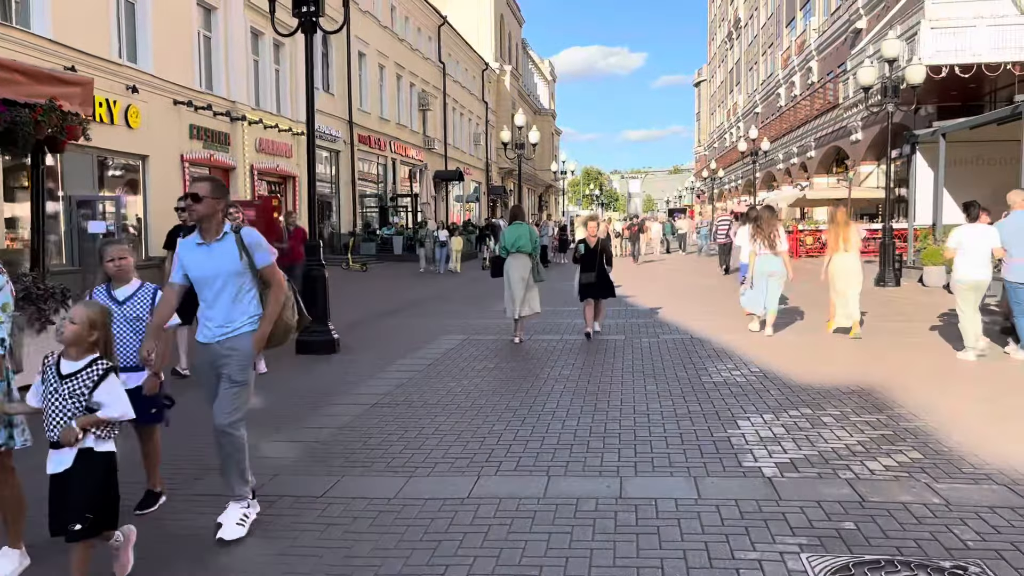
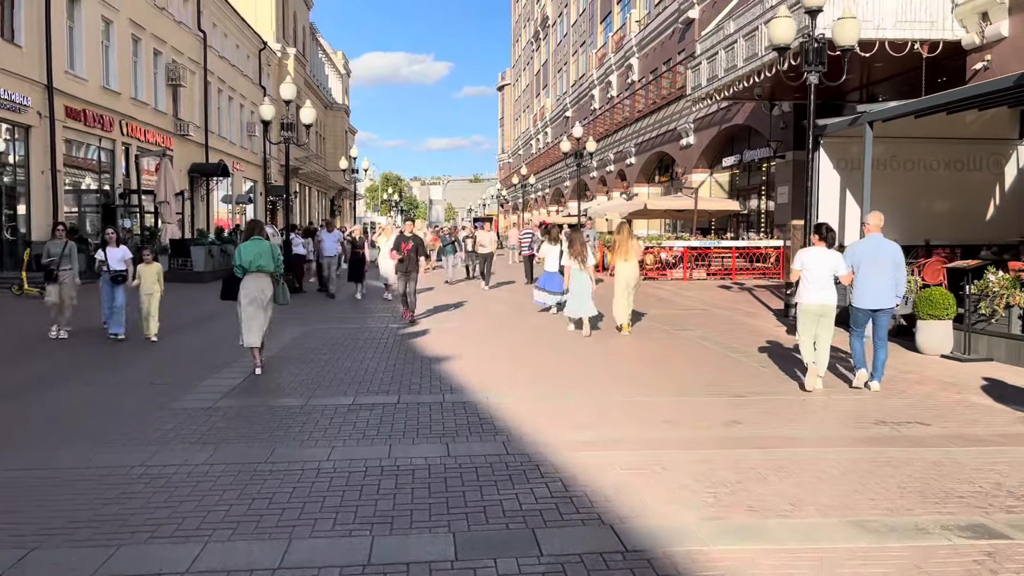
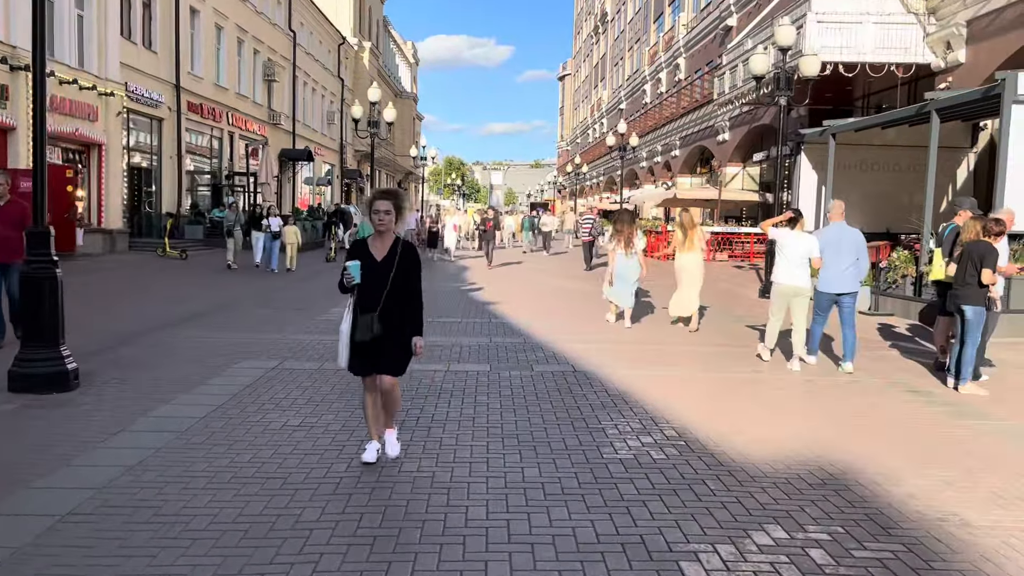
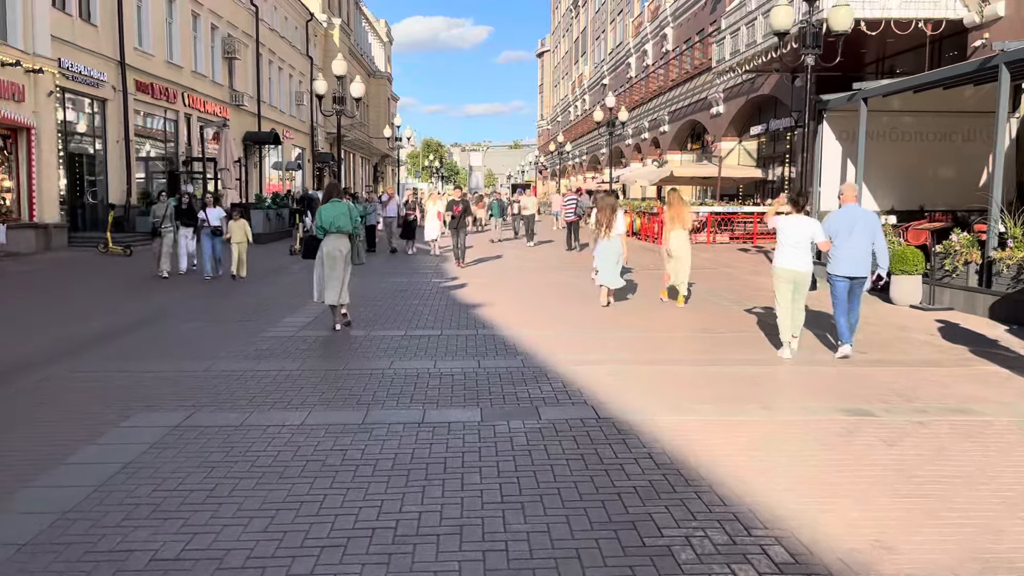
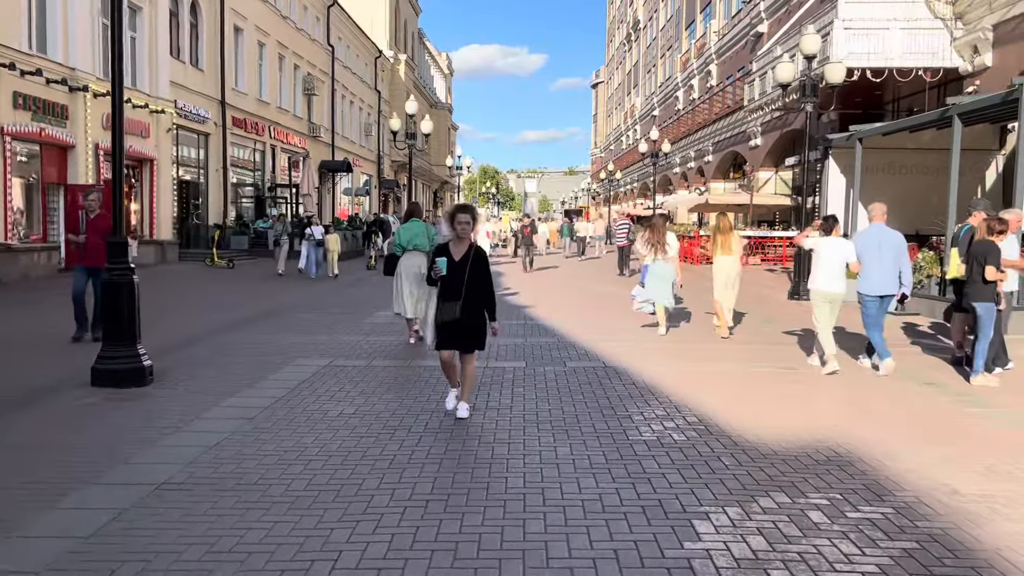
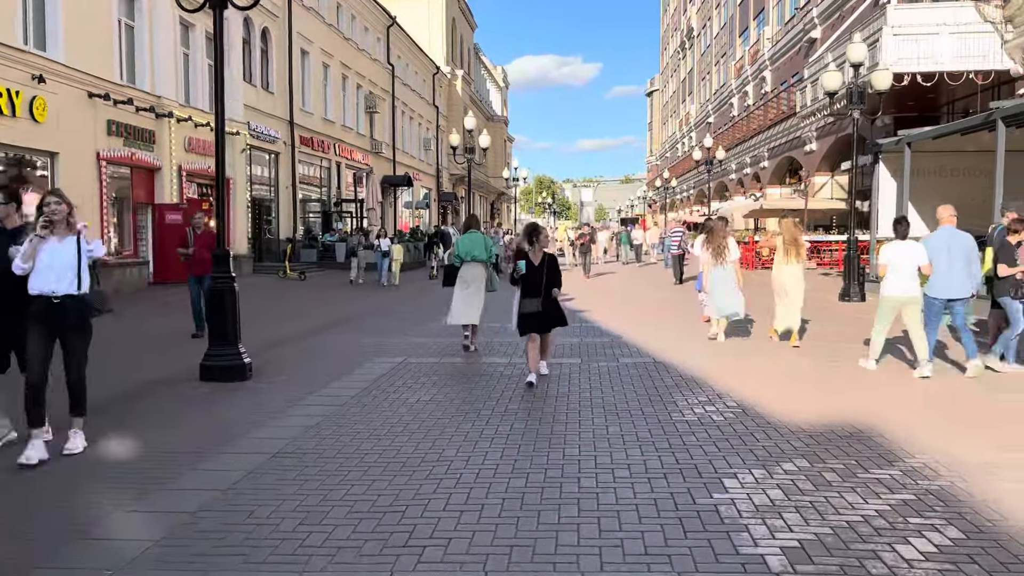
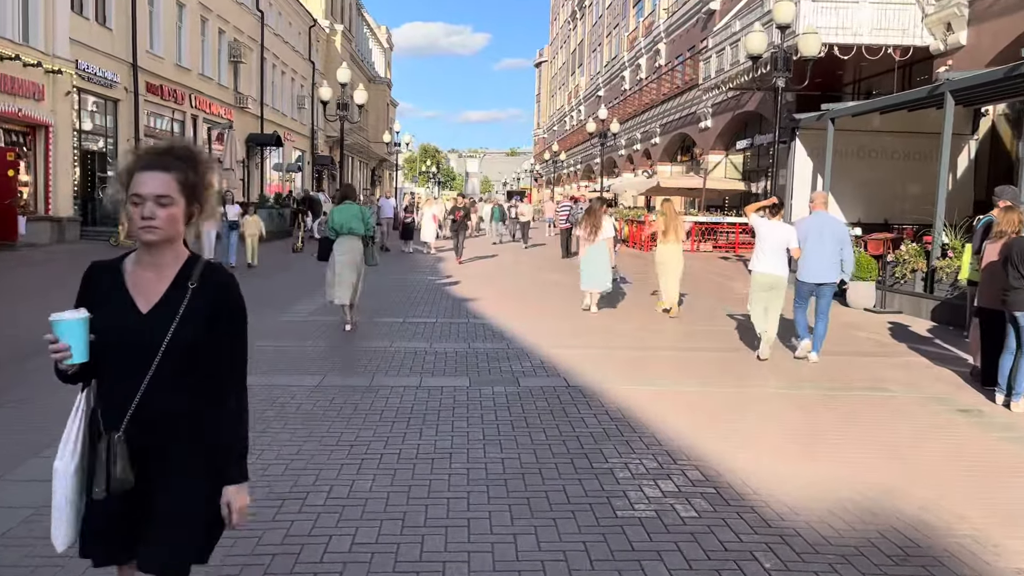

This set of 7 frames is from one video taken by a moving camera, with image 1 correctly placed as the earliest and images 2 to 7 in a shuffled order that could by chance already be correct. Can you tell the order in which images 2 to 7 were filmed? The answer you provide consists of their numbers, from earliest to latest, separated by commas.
6, 5, 3, 7, 4, 2
